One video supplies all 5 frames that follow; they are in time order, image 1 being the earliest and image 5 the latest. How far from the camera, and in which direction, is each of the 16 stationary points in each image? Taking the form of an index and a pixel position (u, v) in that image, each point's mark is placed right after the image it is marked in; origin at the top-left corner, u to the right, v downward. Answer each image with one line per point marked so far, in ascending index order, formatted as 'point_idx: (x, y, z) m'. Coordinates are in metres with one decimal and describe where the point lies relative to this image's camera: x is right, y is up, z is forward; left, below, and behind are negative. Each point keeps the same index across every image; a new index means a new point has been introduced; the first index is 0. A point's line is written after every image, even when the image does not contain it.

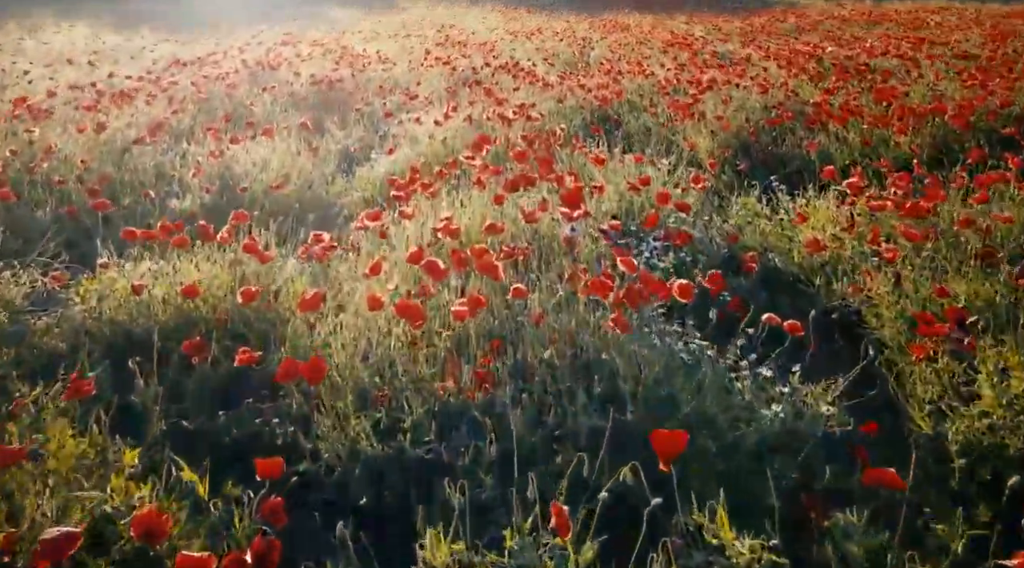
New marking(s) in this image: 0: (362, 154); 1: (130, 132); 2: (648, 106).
0: (-1.0, +0.9, +6.7) m
1: (-2.3, +0.9, +5.9) m
2: (+1.1, +1.3, +7.8) m
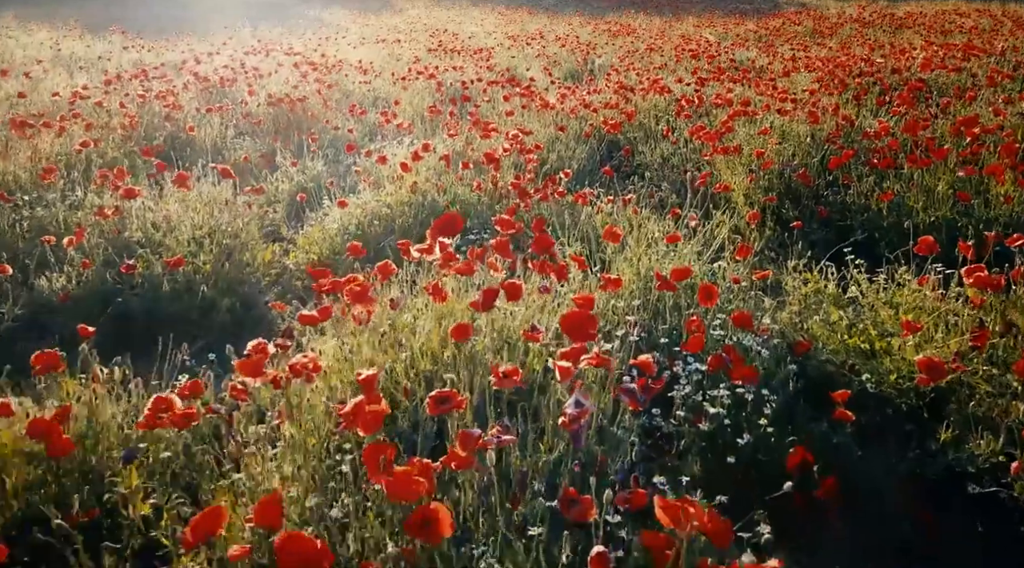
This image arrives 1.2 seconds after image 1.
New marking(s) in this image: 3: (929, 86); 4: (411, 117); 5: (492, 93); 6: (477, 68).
0: (-1.1, +0.5, +5.5) m
1: (-2.3, +0.5, +4.6) m
2: (+1.0, +0.9, +6.5) m
3: (+2.9, +1.4, +6.9) m
4: (-0.8, +1.3, +7.7) m
5: (-0.2, +1.6, +8.6) m
6: (-0.4, +2.4, +11.1) m
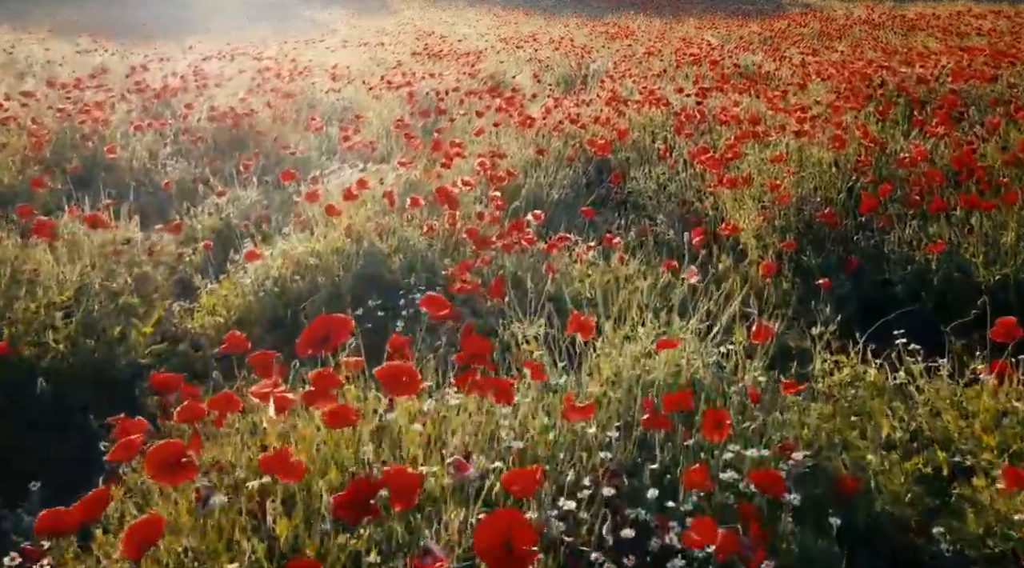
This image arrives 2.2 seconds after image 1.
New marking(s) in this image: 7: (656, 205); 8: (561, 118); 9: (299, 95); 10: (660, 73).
0: (-1.2, +0.2, +4.5) m
1: (-2.5, +0.2, +3.7) m
2: (+0.8, +0.6, +5.6) m
3: (+2.8, +1.1, +6.0) m
4: (-0.9, +1.0, +6.8) m
5: (-0.3, +1.4, +7.6) m
6: (-0.5, +2.1, +10.2) m
7: (+0.8, +0.4, +5.4) m
8: (+0.3, +1.1, +6.7) m
9: (-1.9, +1.6, +8.6) m
10: (+1.5, +2.1, +10.1) m
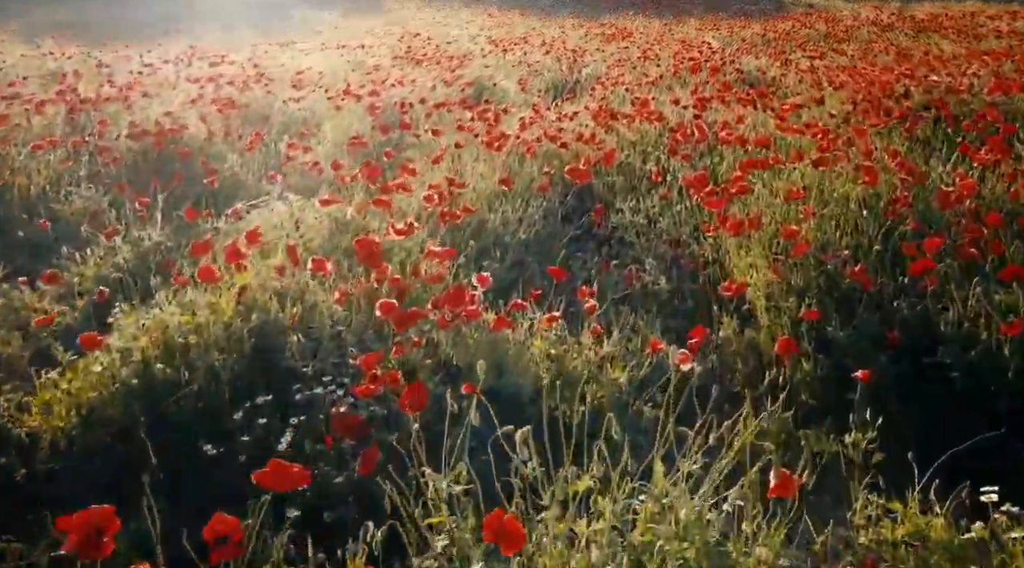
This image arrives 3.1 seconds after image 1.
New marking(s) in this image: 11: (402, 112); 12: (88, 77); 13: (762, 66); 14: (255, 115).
0: (-1.4, 0.0, +3.7) m
1: (-2.7, 0.0, +2.8) m
2: (+0.7, +0.4, +4.7) m
3: (+2.6, +0.9, +5.1) m
4: (-1.1, +0.7, +5.9) m
5: (-0.5, +1.1, +6.7) m
6: (-0.7, +1.9, +9.3) m
7: (+0.6, +0.2, +4.5) m
8: (+0.2, +0.9, +5.8) m
9: (-2.0, +1.4, +7.7) m
10: (+1.3, +1.9, +9.2) m
11: (-0.8, +1.2, +7.2) m
12: (-3.5, +1.7, +8.1) m
13: (+2.7, +2.3, +10.6) m
14: (-2.0, +1.3, +7.5) m
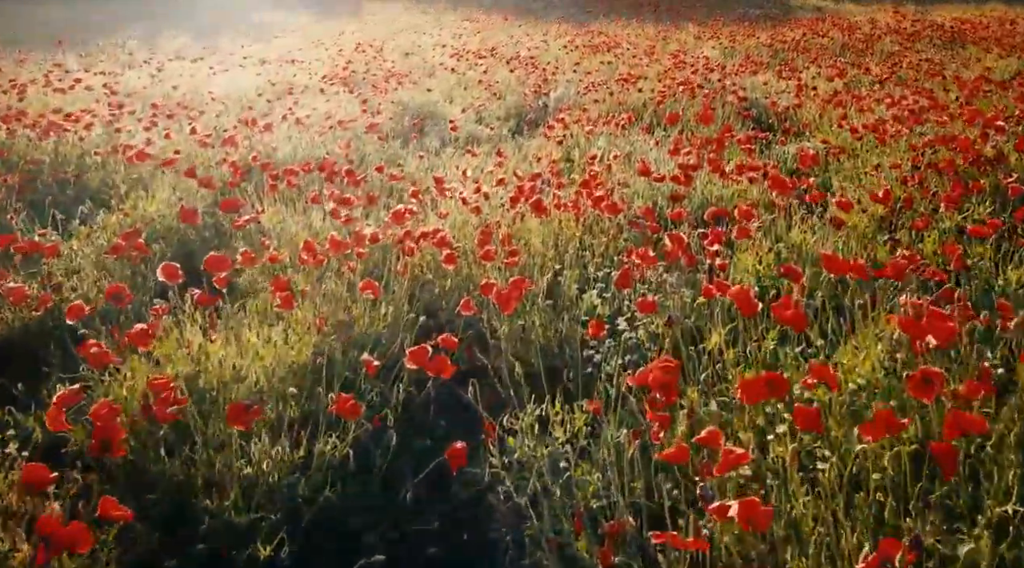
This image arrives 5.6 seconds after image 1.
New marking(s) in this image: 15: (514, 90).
0: (-2.0, -0.8, +1.3) m
1: (-3.2, -0.7, +0.4) m
2: (+0.1, -0.4, +2.3) m
3: (+2.0, +0.1, +2.7) m
4: (-1.6, 0.0, +3.5) m
5: (-1.0, +0.4, +4.4) m
6: (-1.2, +1.1, +6.9) m
7: (+0.1, -0.6, +2.1) m
8: (-0.4, +0.1, +3.4) m
9: (-2.6, +0.6, +5.3) m
10: (+0.8, +1.1, +6.8) m
11: (-1.3, +0.5, +4.8) m
12: (-4.0, +1.0, +5.7) m
13: (+2.2, +1.6, +8.2) m
14: (-2.5, +0.5, +5.1) m
15: (0.0, +2.0, +10.1) m
